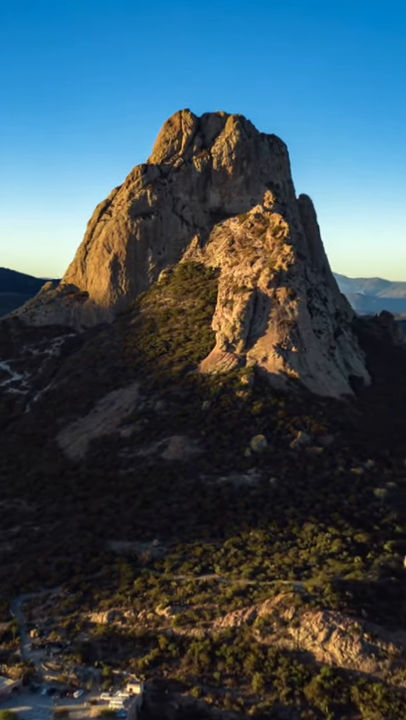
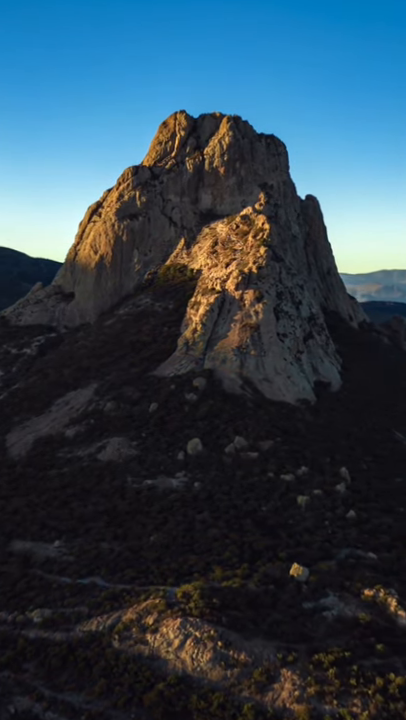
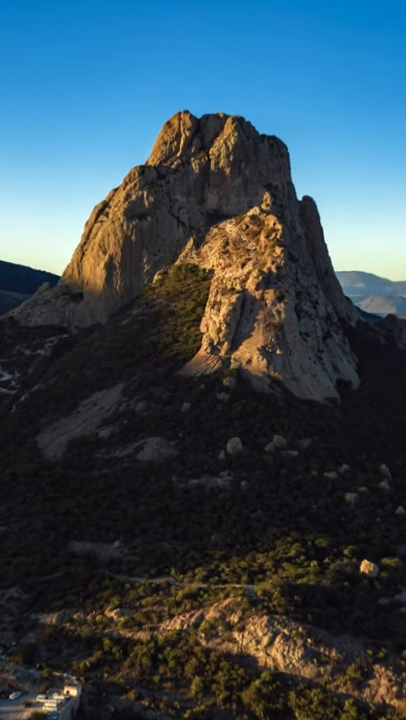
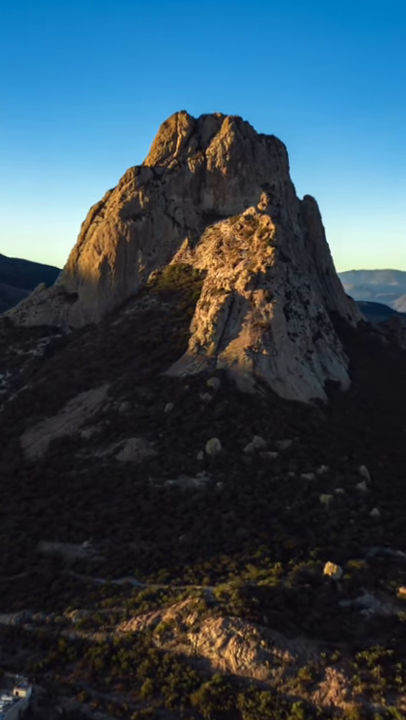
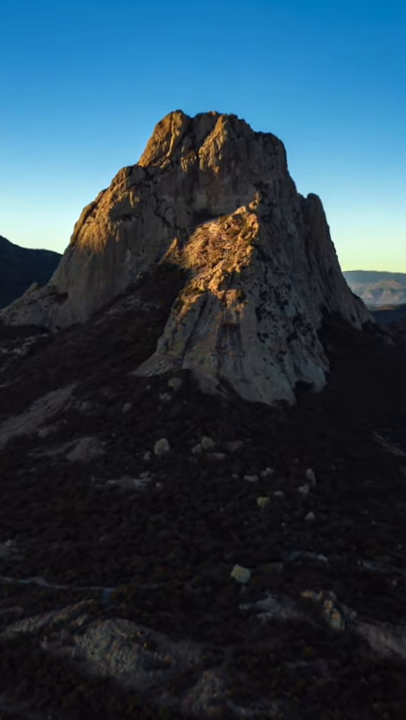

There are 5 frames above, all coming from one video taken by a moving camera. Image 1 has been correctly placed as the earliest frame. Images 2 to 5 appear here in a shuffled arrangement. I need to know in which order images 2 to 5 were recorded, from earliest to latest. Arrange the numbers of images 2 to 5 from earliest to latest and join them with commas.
3, 4, 2, 5
